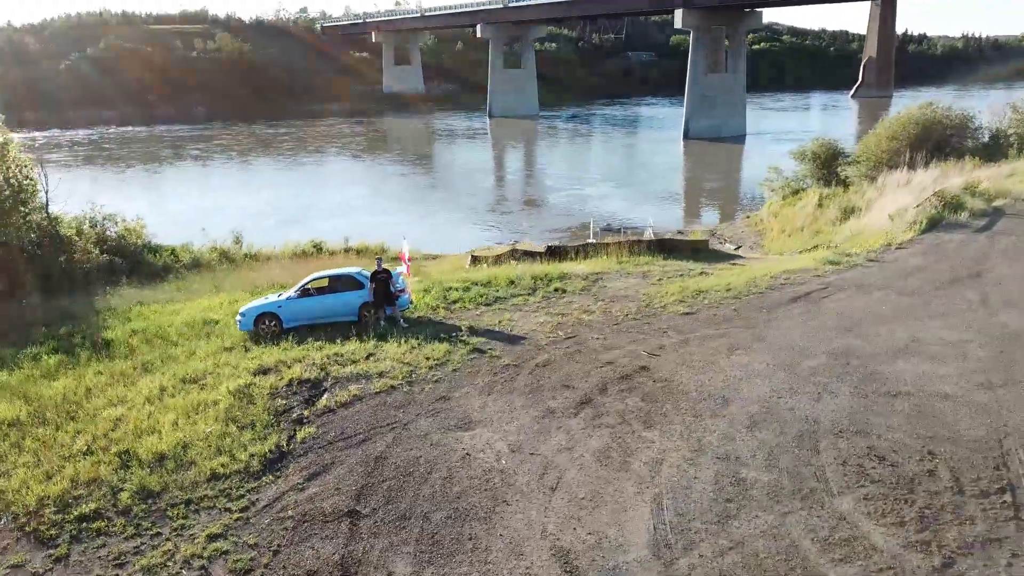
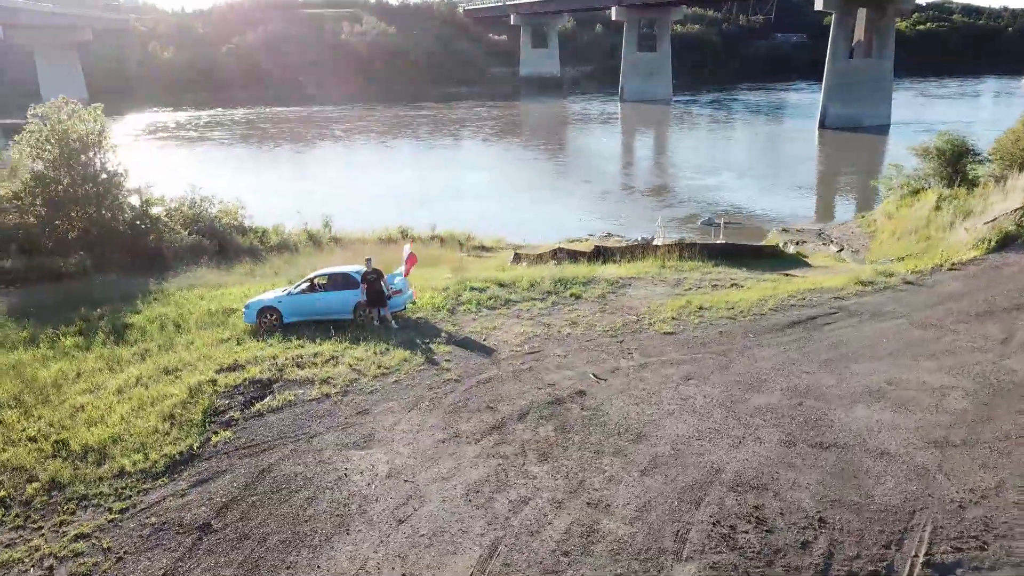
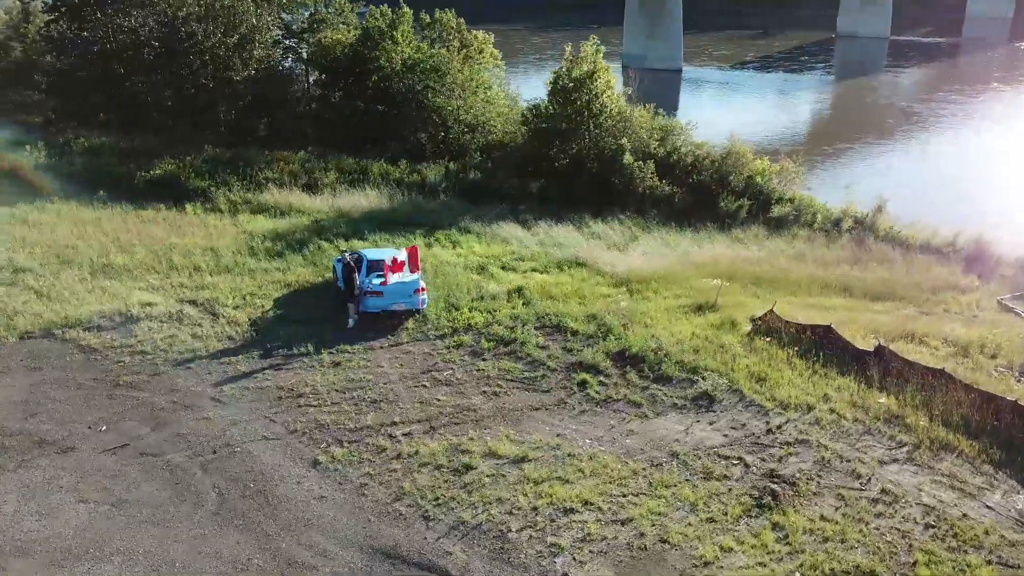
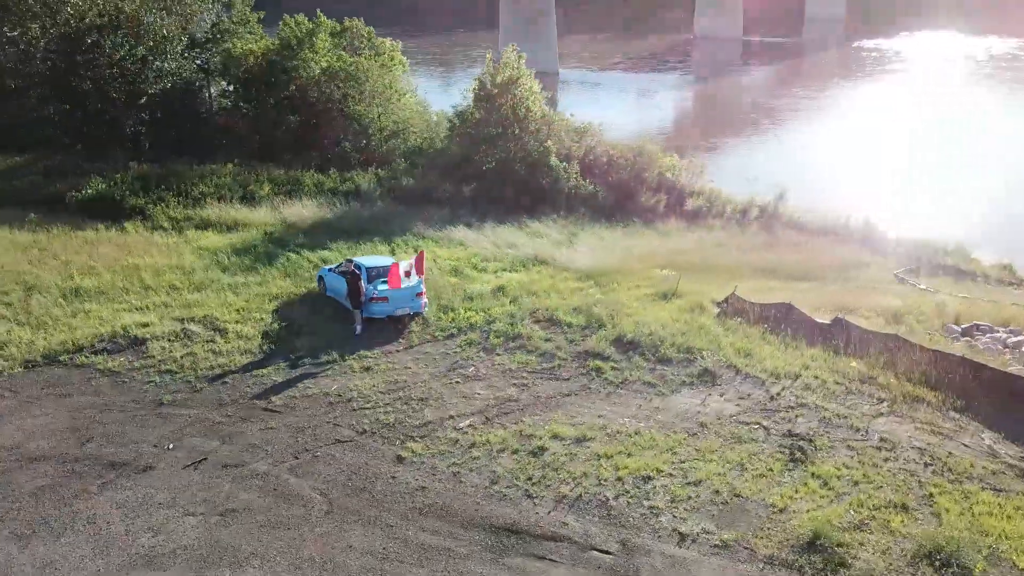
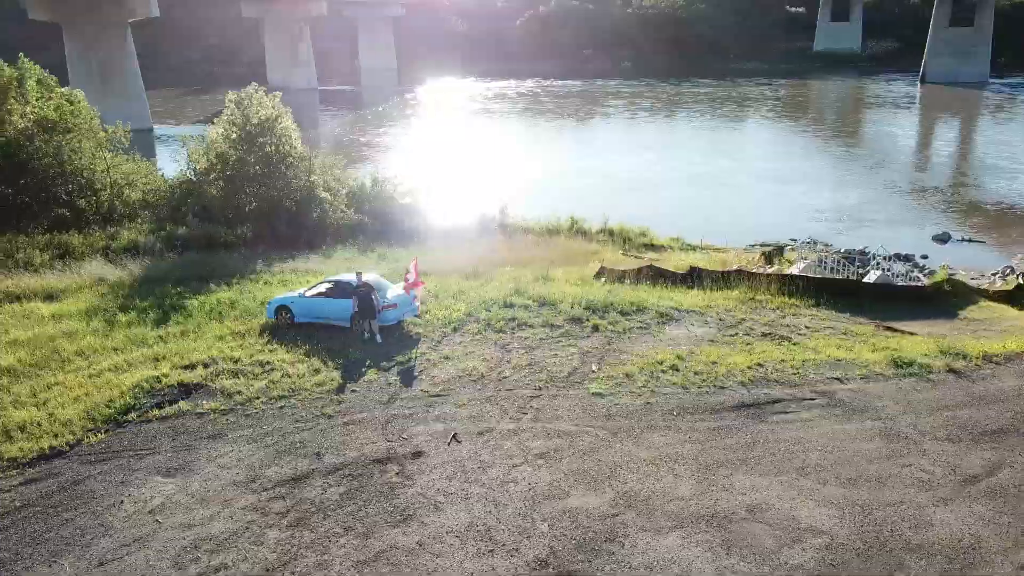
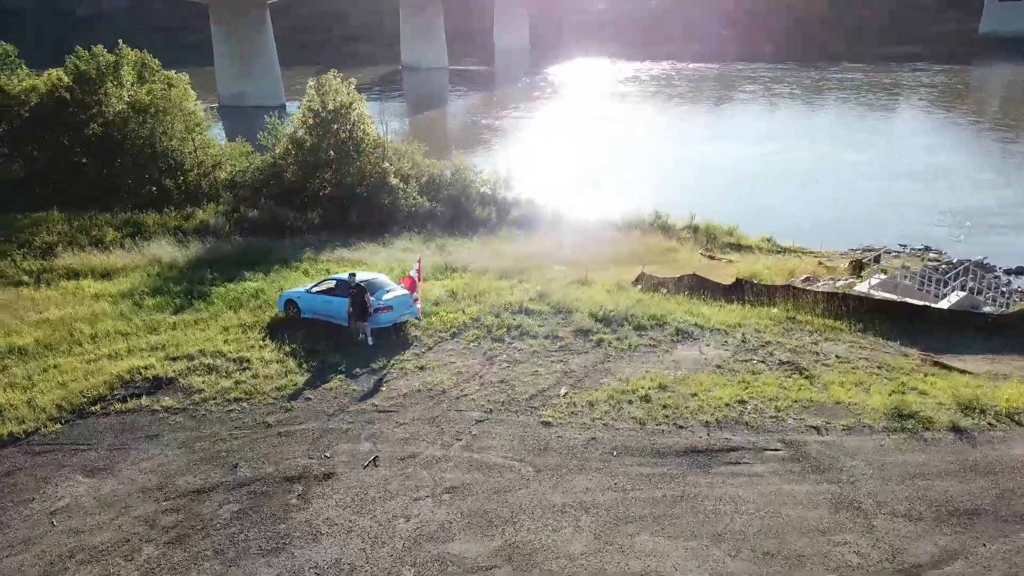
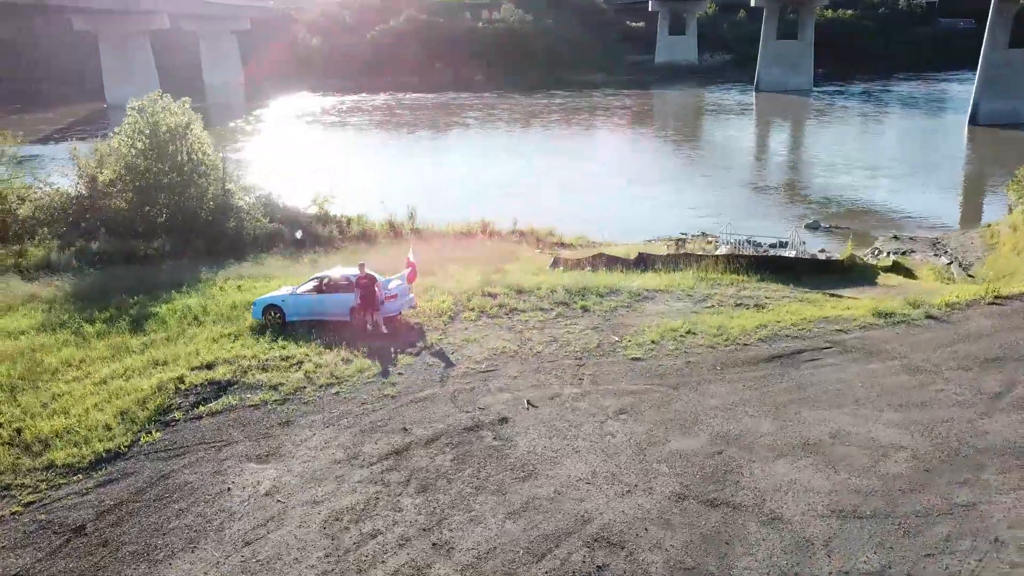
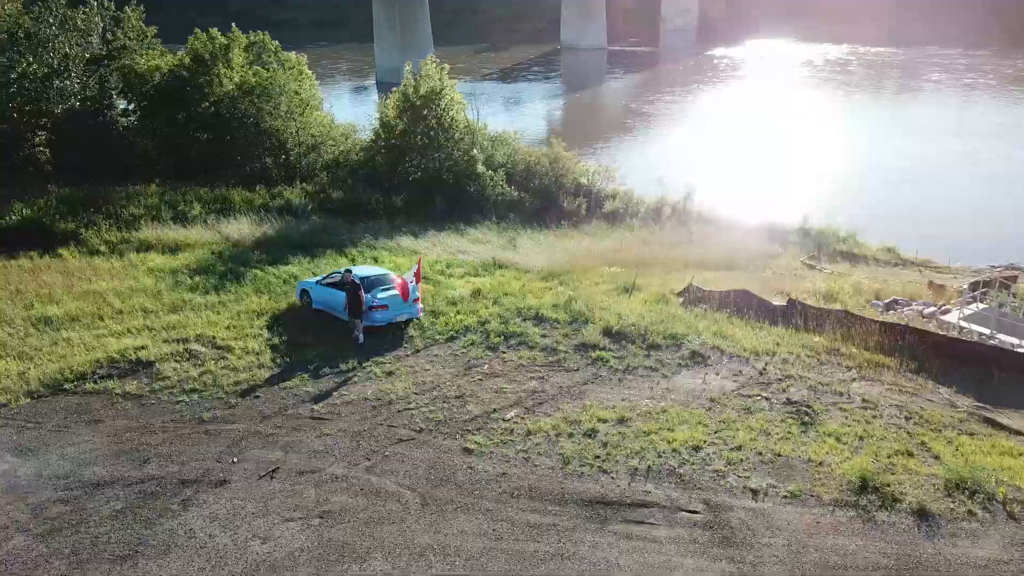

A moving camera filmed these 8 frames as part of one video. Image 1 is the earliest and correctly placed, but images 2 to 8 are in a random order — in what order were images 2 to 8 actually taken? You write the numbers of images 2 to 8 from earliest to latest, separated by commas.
2, 7, 5, 6, 8, 4, 3
